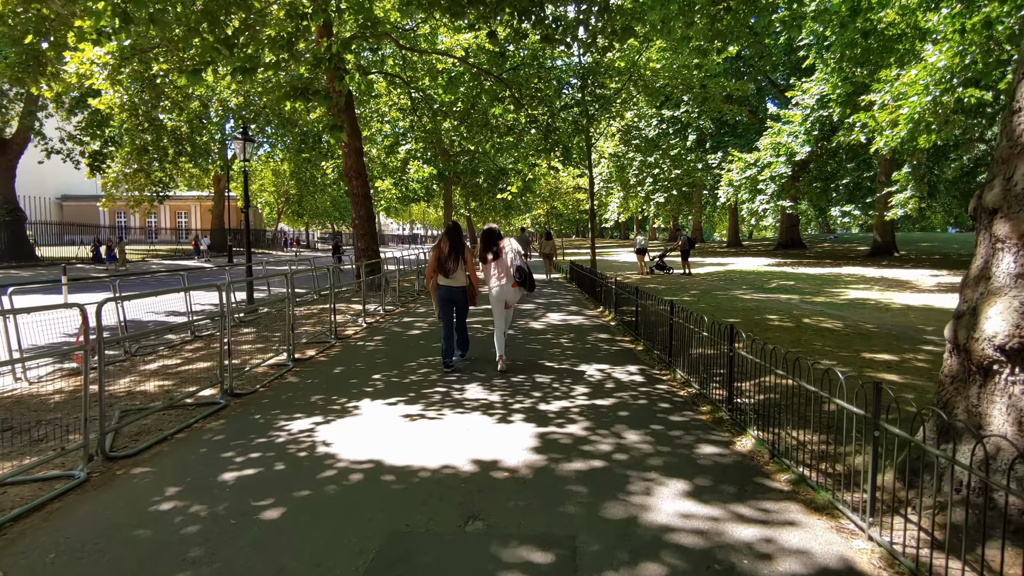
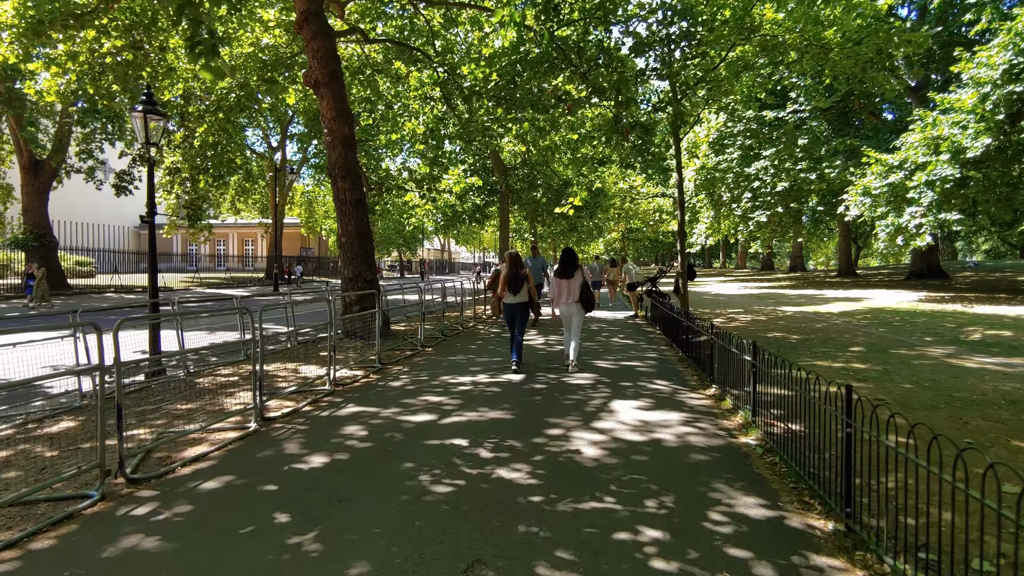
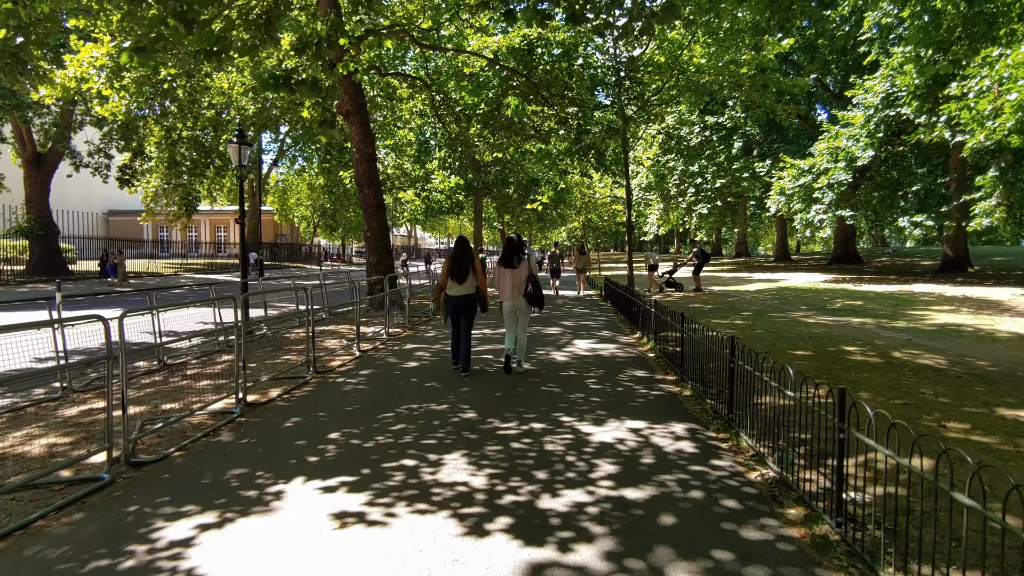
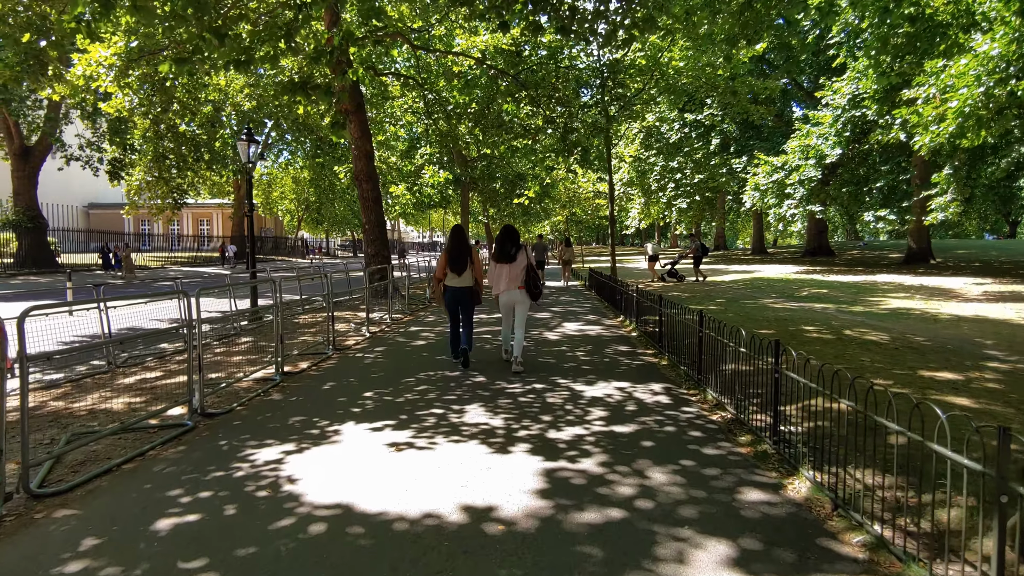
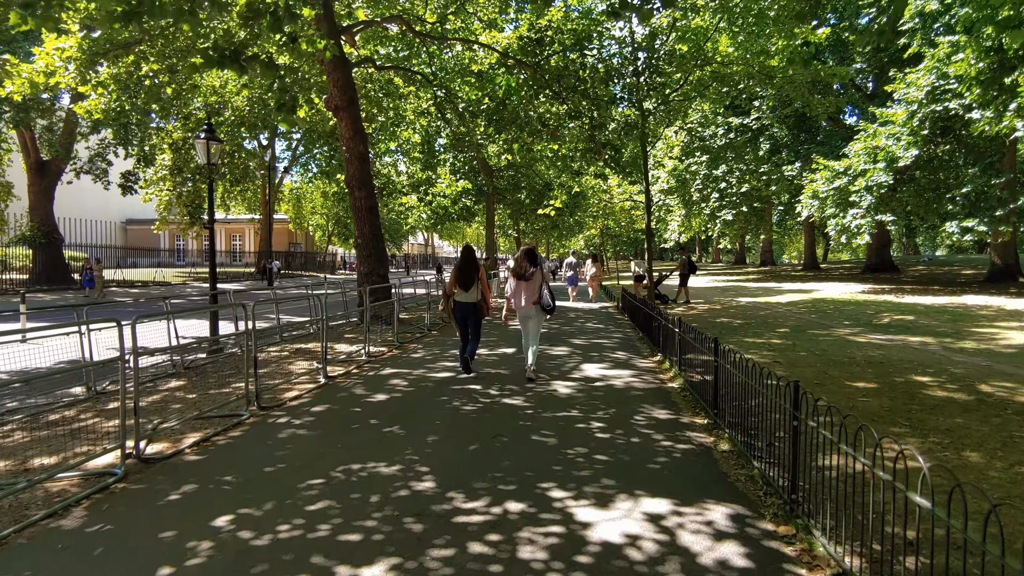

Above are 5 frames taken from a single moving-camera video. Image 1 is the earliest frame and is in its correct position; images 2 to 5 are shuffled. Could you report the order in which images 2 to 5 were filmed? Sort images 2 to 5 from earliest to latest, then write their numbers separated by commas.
4, 3, 5, 2
